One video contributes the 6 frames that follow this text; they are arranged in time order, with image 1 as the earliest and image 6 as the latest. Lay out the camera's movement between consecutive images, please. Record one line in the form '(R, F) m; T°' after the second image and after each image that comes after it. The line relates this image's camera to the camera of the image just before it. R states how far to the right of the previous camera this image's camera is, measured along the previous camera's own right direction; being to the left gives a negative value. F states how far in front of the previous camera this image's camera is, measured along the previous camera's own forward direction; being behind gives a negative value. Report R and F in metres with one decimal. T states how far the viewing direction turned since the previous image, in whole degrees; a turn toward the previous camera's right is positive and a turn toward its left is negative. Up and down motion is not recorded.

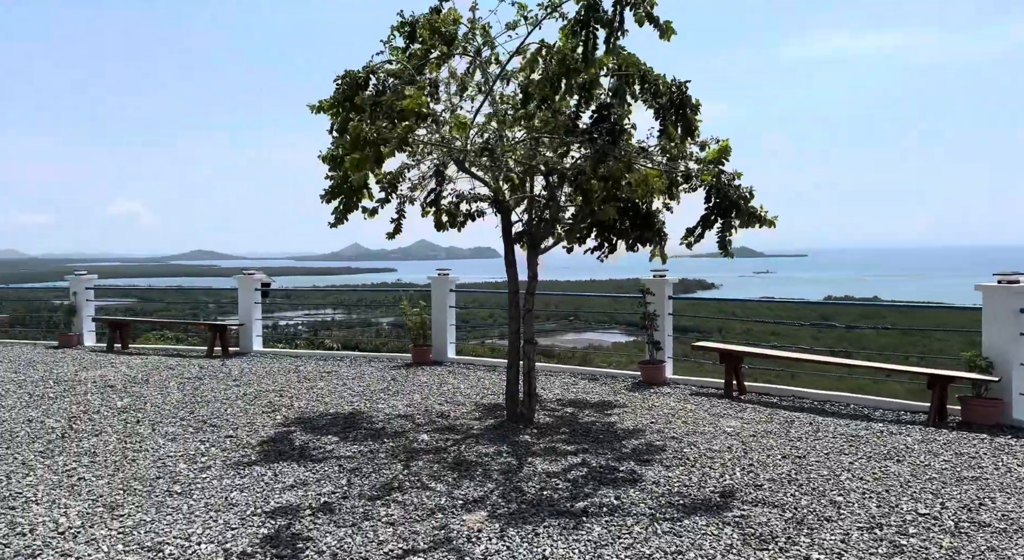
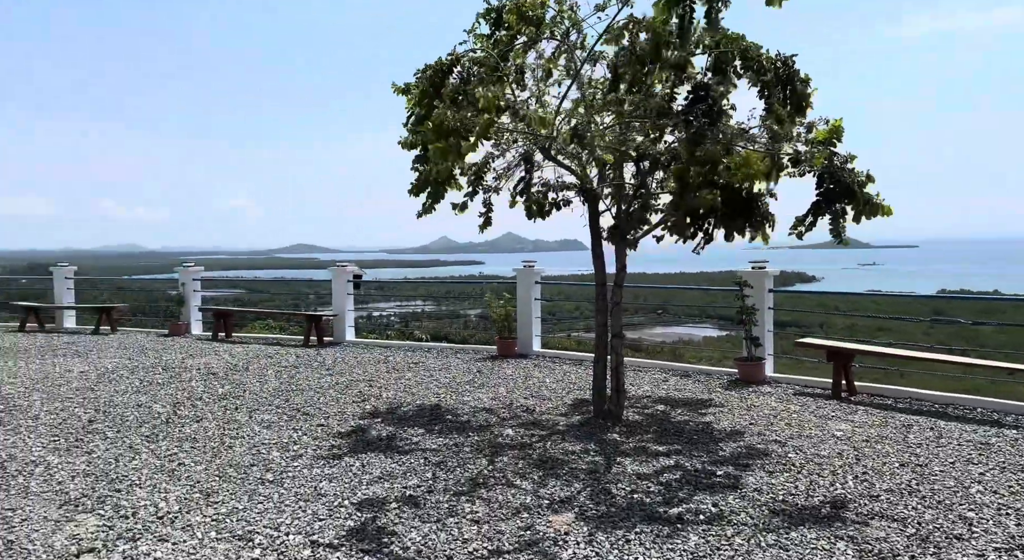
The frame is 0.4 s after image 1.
(0.0, +0.1) m; -6°
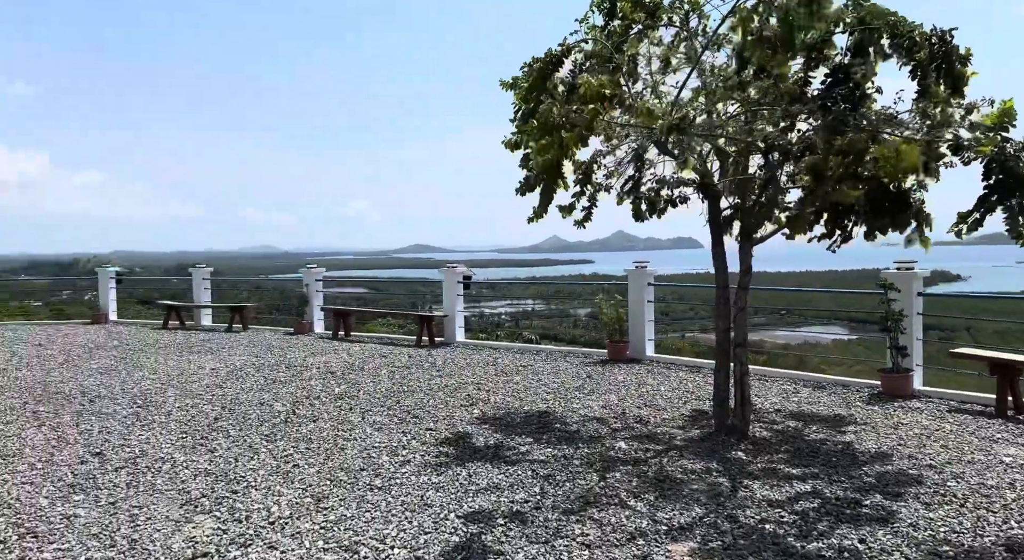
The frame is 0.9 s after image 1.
(0.0, +0.2) m; -8°
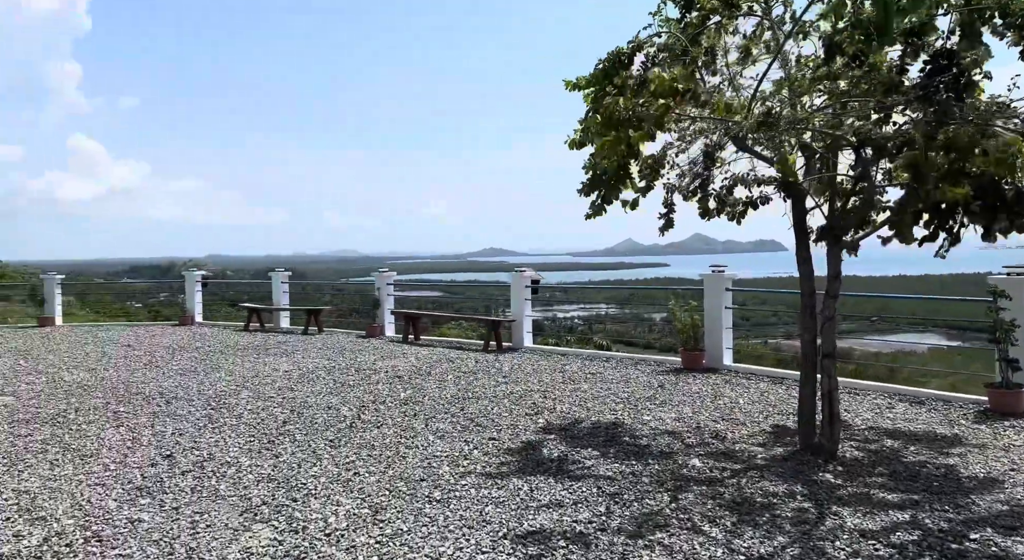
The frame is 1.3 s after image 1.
(+0.1, +0.2) m; -6°
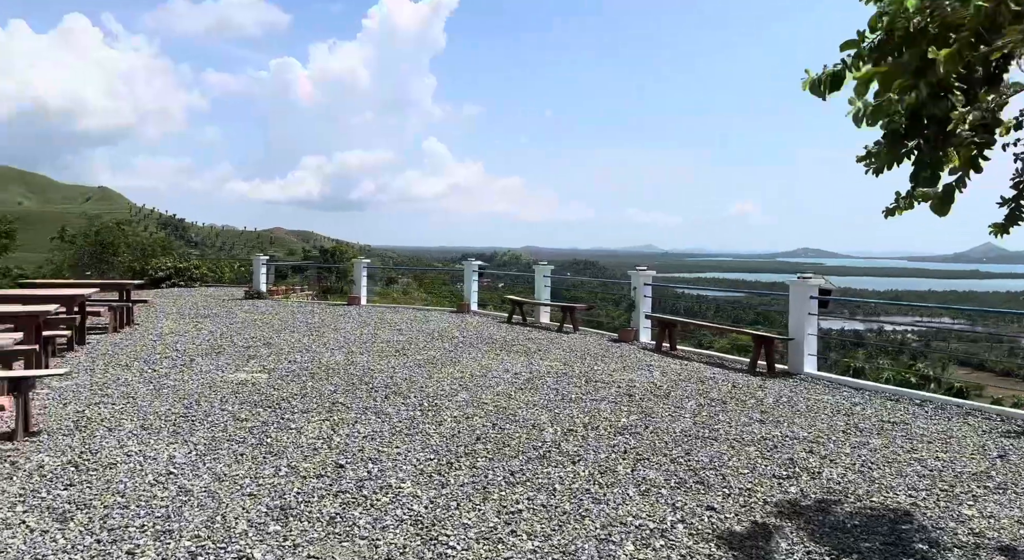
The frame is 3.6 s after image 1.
(+0.4, +1.5) m; -23°
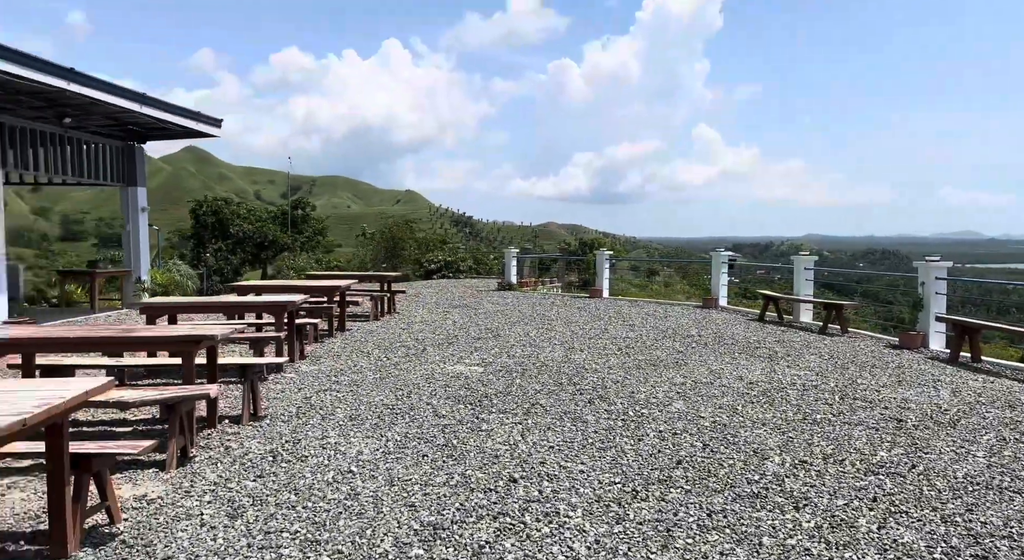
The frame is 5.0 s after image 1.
(+0.4, +0.9) m; -20°
